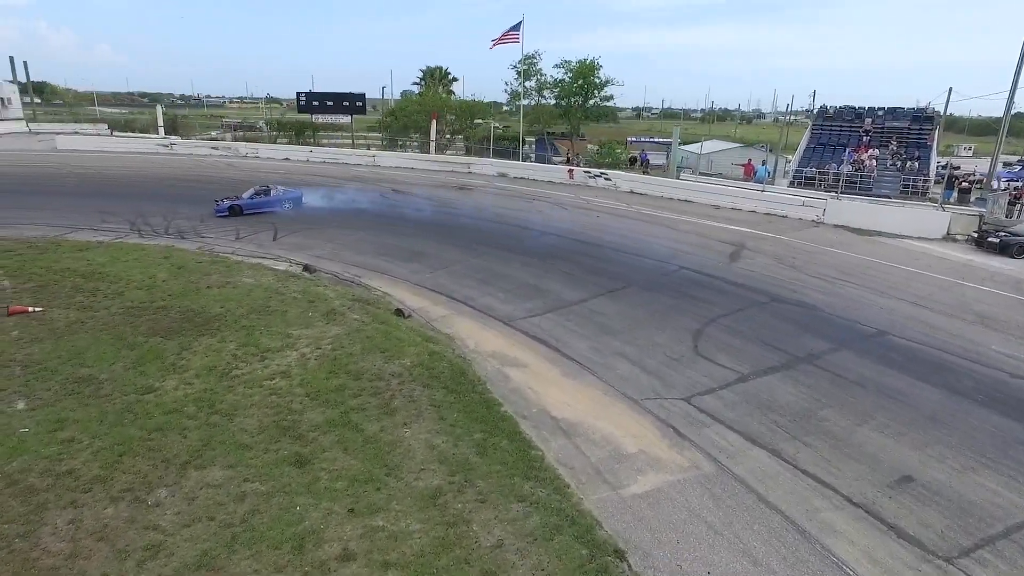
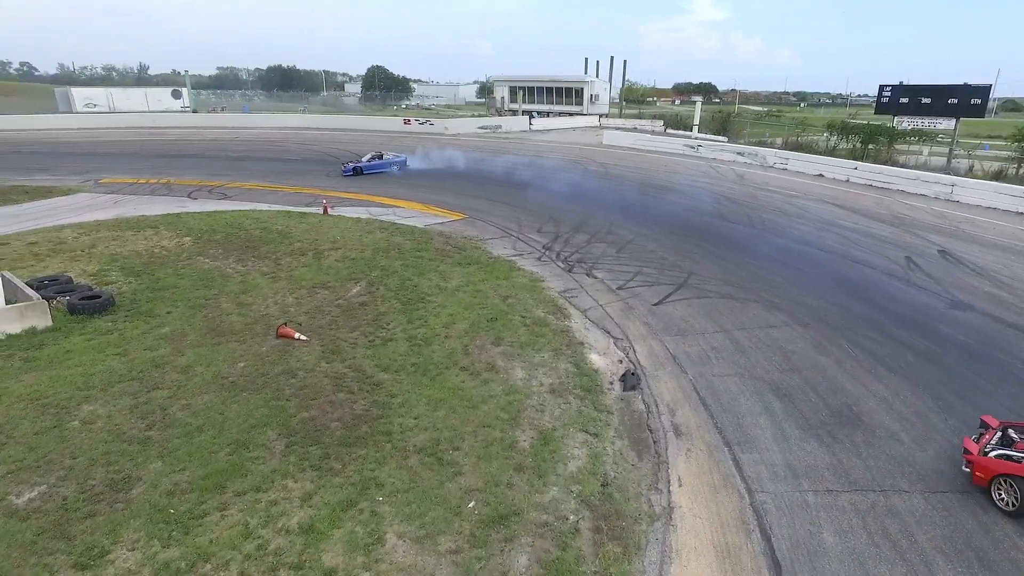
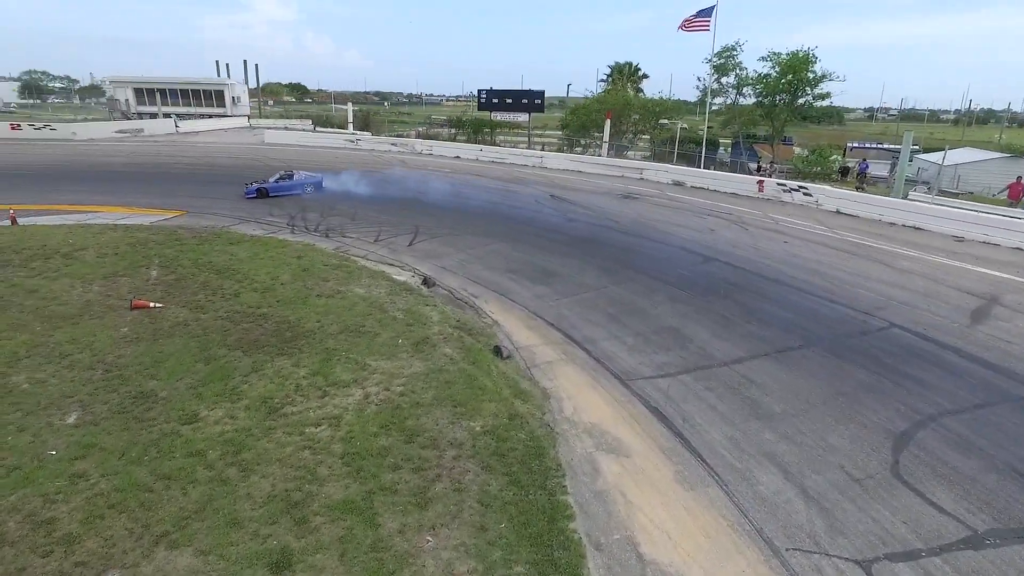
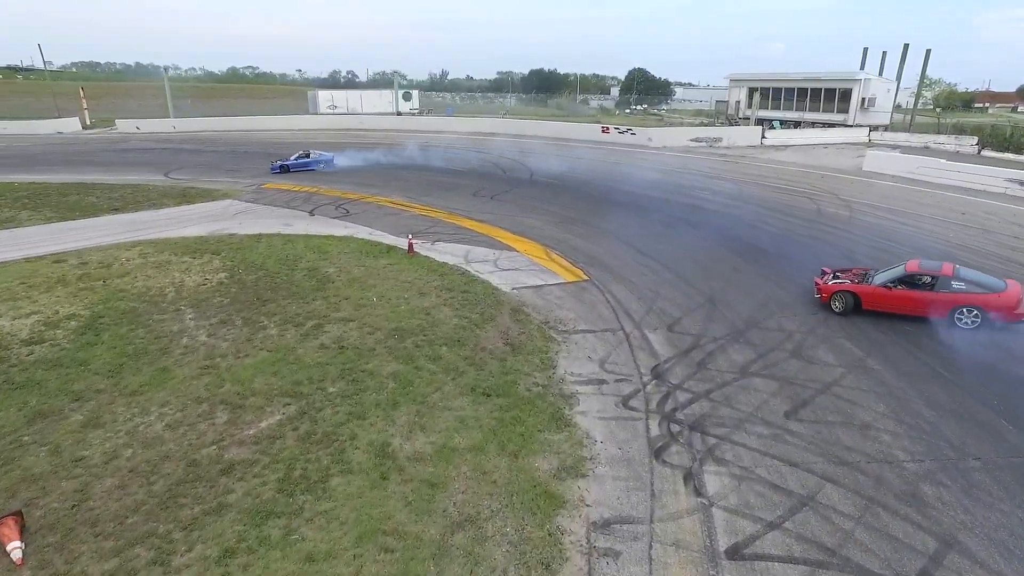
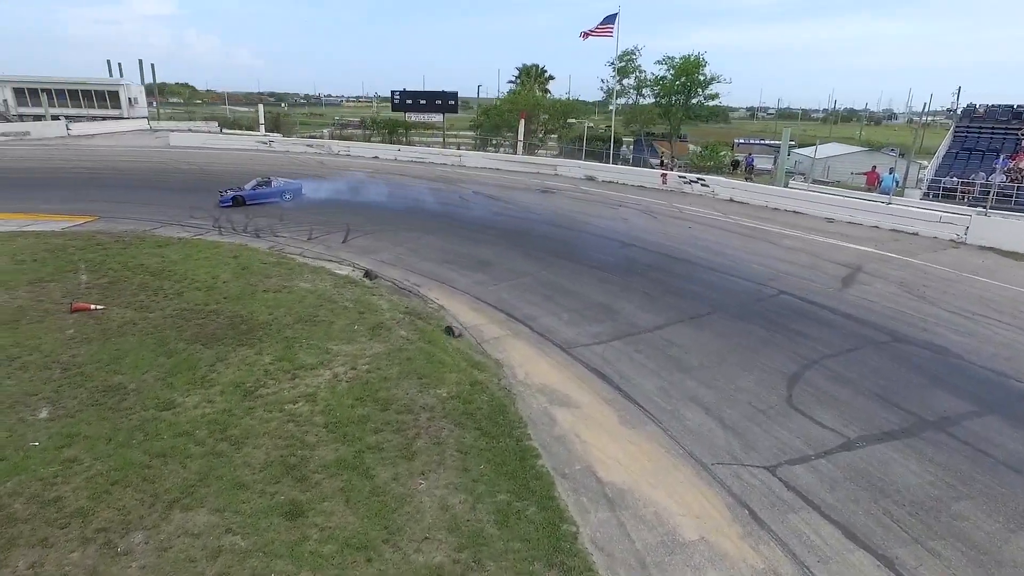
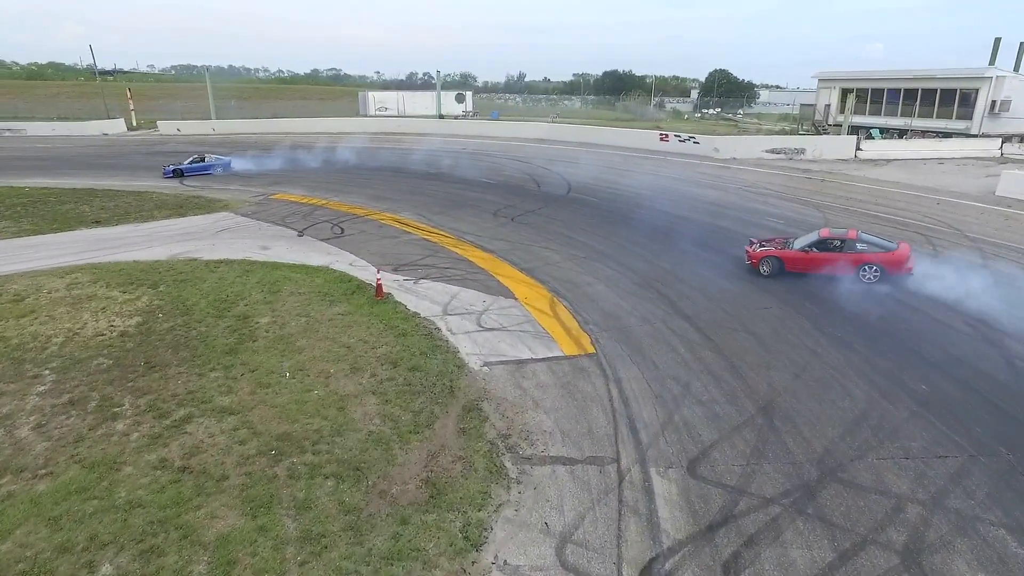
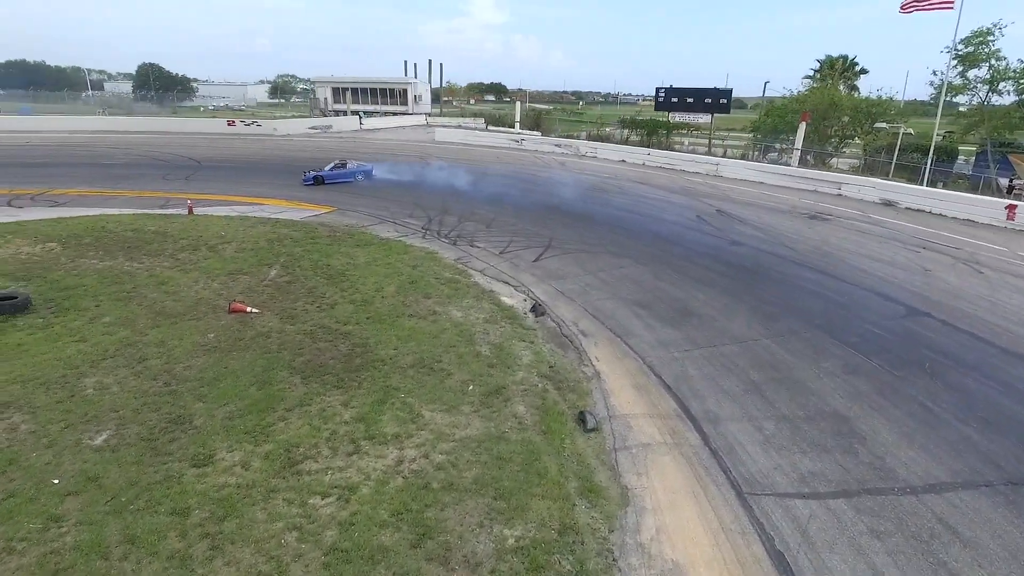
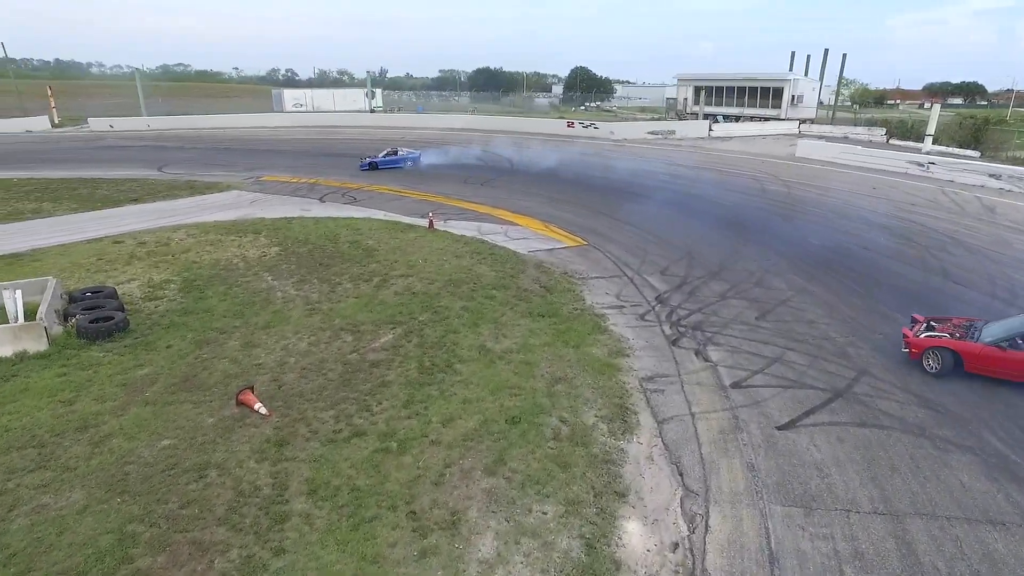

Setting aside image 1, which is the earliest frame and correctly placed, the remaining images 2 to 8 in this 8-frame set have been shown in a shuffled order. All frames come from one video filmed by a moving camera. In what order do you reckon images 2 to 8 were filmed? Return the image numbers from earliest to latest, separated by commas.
5, 3, 7, 2, 8, 4, 6
